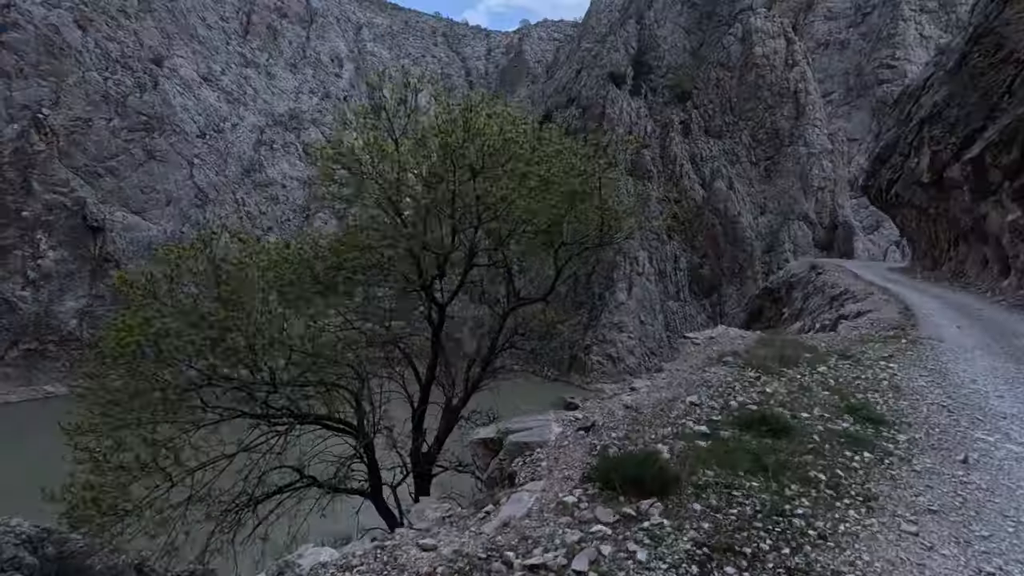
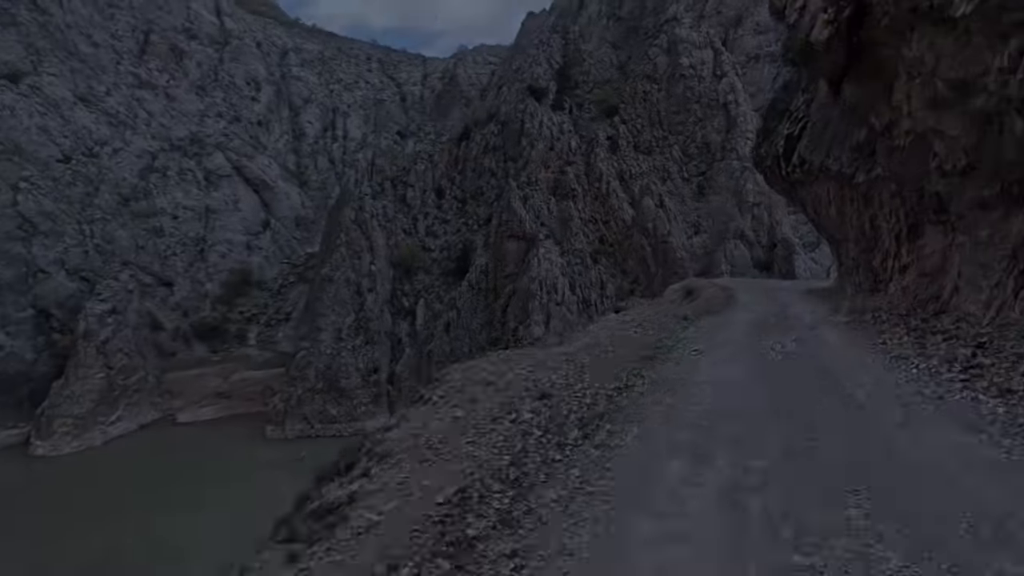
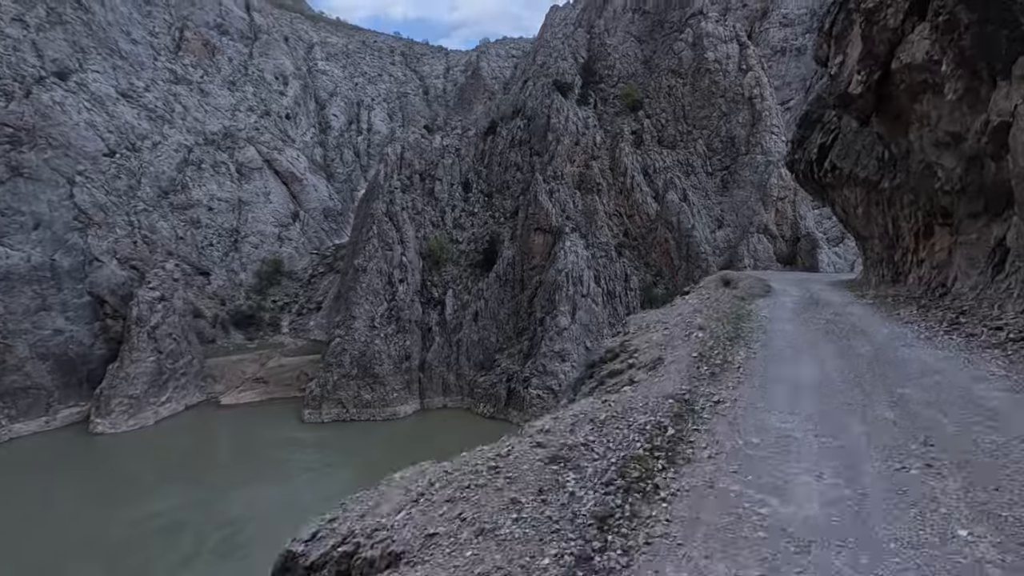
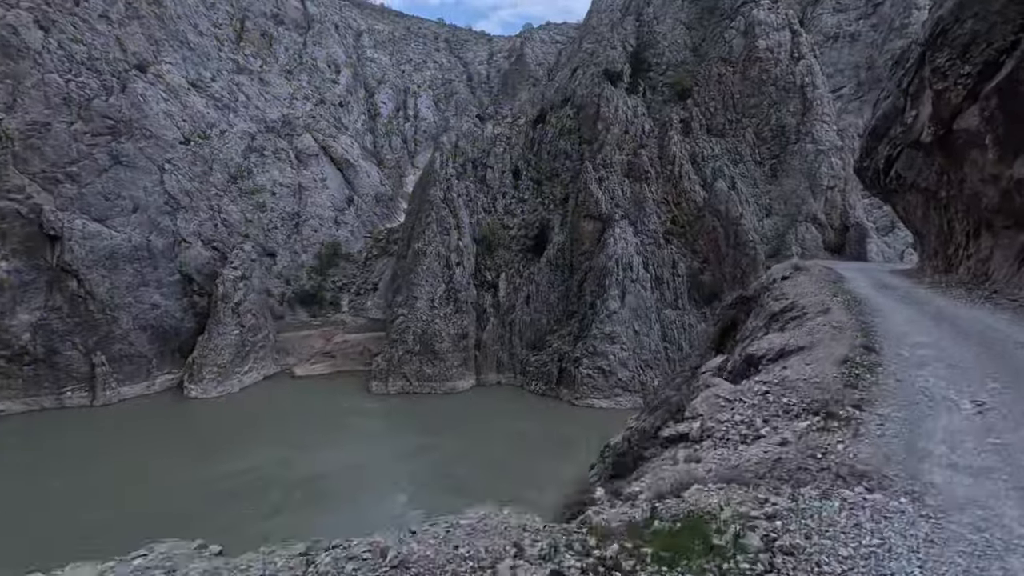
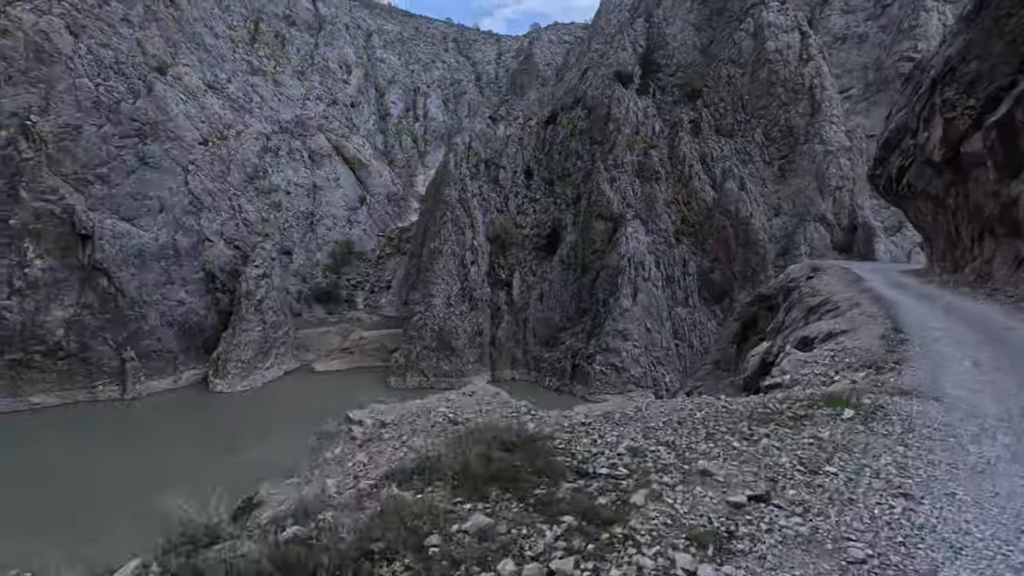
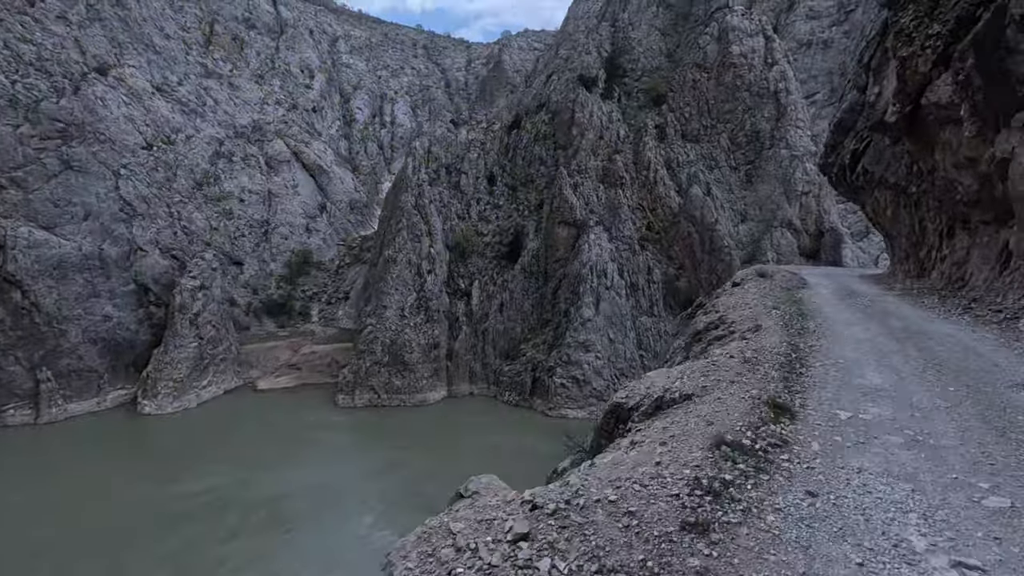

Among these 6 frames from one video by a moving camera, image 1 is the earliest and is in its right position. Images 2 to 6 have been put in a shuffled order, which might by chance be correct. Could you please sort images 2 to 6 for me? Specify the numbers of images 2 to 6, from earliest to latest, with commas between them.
5, 4, 6, 3, 2
